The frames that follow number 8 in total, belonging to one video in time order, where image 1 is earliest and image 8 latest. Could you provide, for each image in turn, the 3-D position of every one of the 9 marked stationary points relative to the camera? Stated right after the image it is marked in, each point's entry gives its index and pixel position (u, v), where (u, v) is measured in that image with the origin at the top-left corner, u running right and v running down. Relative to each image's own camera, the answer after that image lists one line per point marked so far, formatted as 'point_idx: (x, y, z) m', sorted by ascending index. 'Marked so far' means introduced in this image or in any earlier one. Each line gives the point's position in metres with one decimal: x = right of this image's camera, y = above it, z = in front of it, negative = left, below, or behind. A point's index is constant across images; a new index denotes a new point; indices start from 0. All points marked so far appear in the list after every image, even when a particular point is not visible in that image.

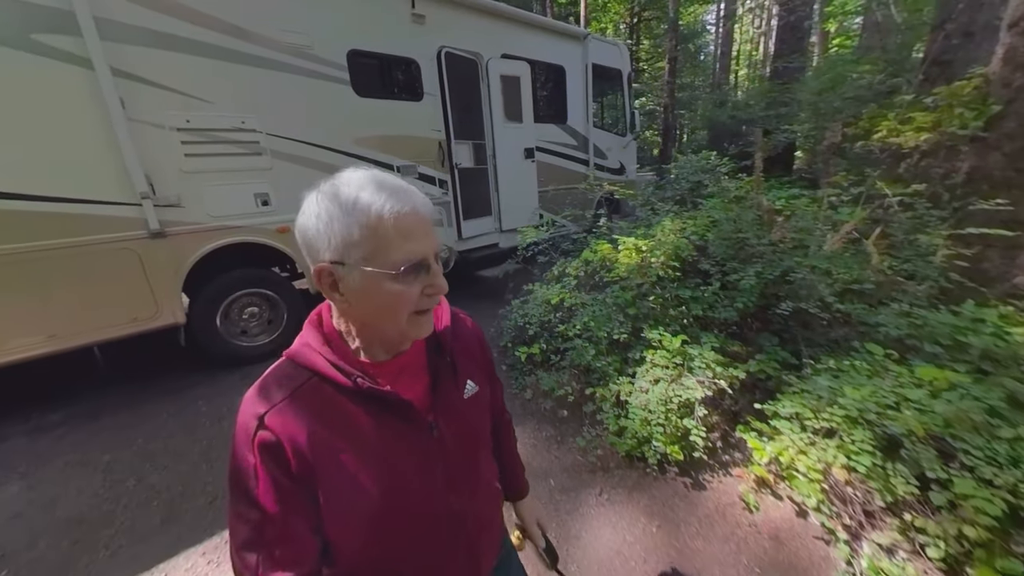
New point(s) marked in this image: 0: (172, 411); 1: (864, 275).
0: (-3.2, -1.2, +3.4) m
1: (+2.9, +0.1, +3.0) m
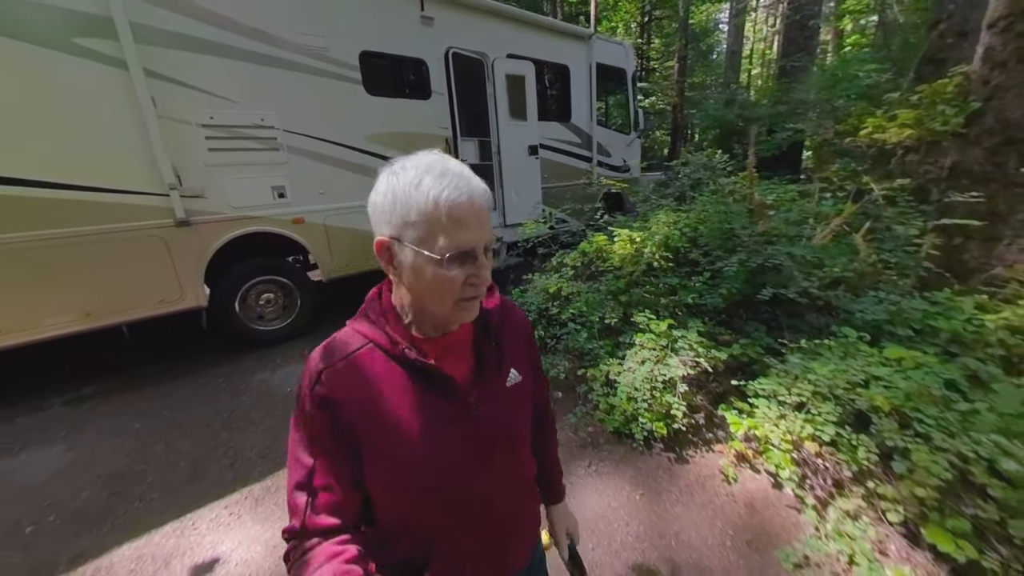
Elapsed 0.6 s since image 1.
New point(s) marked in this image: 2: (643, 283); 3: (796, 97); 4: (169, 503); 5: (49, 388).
0: (-3.2, -1.0, +3.7) m
1: (+2.9, +0.2, +3.1) m
2: (+1.2, 0.0, +3.4) m
3: (+6.1, +4.0, +7.7) m
4: (-2.4, -1.5, +2.5) m
5: (-4.6, -1.0, +3.6) m
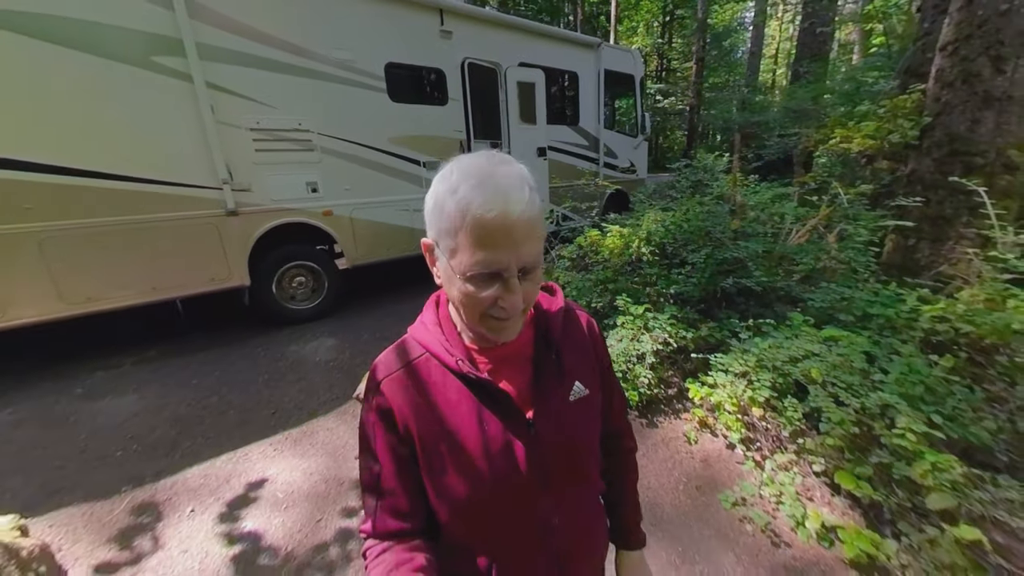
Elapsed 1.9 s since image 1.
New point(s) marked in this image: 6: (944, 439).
0: (-3.2, -0.8, +4.3) m
1: (+2.8, +0.3, +3.5) m
2: (+1.3, +0.2, +3.9) m
3: (+6.3, +4.0, +7.9) m
4: (-2.4, -1.3, +3.1) m
5: (-4.6, -0.7, +4.3) m
6: (+2.6, -0.9, +2.2) m
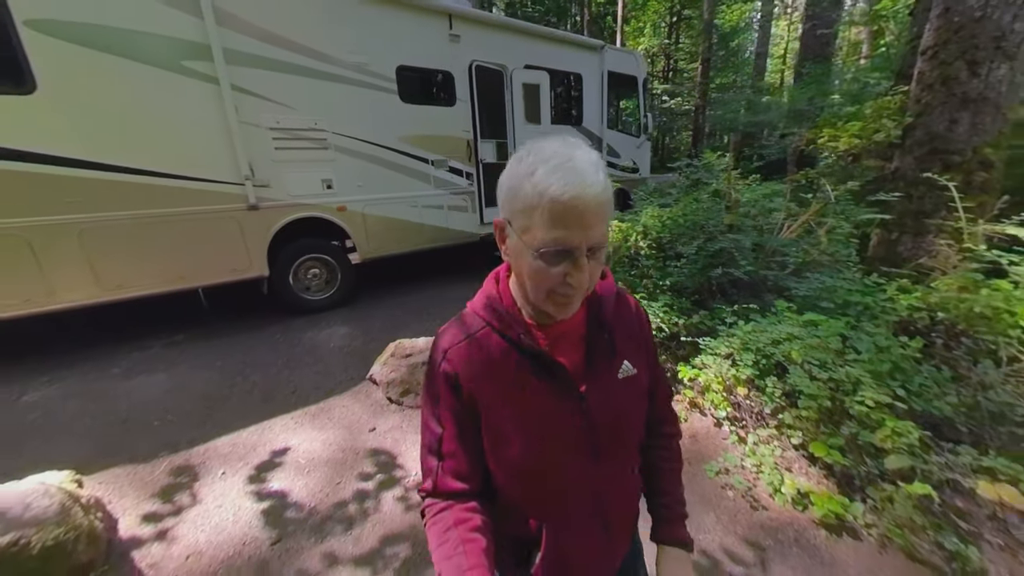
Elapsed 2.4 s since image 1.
0: (-3.2, -0.7, +4.6) m
1: (+2.9, +0.3, +3.7) m
2: (+1.3, +0.3, +4.1) m
3: (+6.4, +4.1, +8.1) m
4: (-2.4, -1.2, +3.4) m
5: (-4.6, -0.6, +4.6) m
6: (+2.6, -0.8, +2.4) m
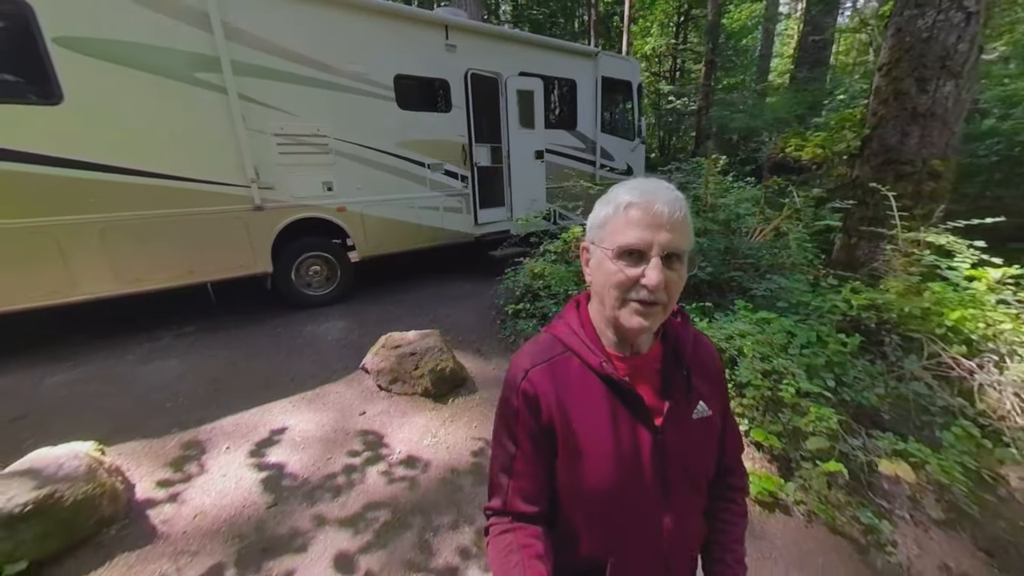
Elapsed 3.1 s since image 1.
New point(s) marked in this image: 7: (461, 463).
0: (-3.4, -0.6, +4.9) m
1: (+2.7, +0.3, +3.9) m
2: (+1.1, +0.3, +4.4) m
3: (+6.4, +4.1, +8.3) m
4: (-2.6, -1.1, +3.7) m
5: (-4.8, -0.5, +4.9) m
6: (+2.3, -0.8, +2.6) m
7: (-0.4, -1.4, +2.9) m
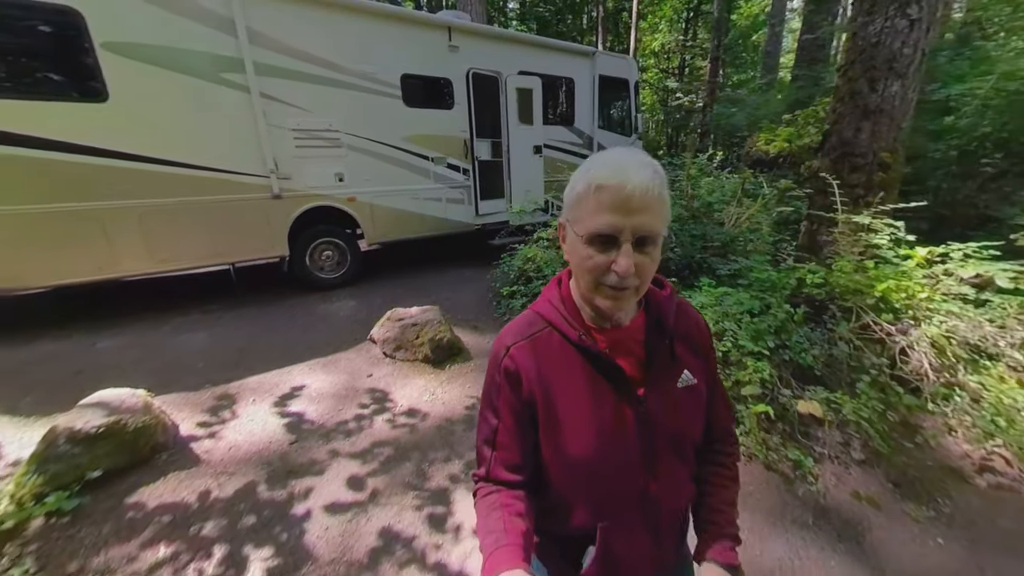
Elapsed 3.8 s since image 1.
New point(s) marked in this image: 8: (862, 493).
0: (-3.4, -0.3, +5.4) m
1: (+2.6, +0.5, +4.3) m
2: (+1.0, +0.5, +4.8) m
3: (+6.4, +4.3, +8.6) m
4: (-2.7, -0.8, +4.2) m
5: (-4.8, -0.2, +5.5) m
6: (+2.2, -0.6, +3.0) m
7: (-0.5, -1.2, +3.4) m
8: (+2.4, -1.4, +2.5) m
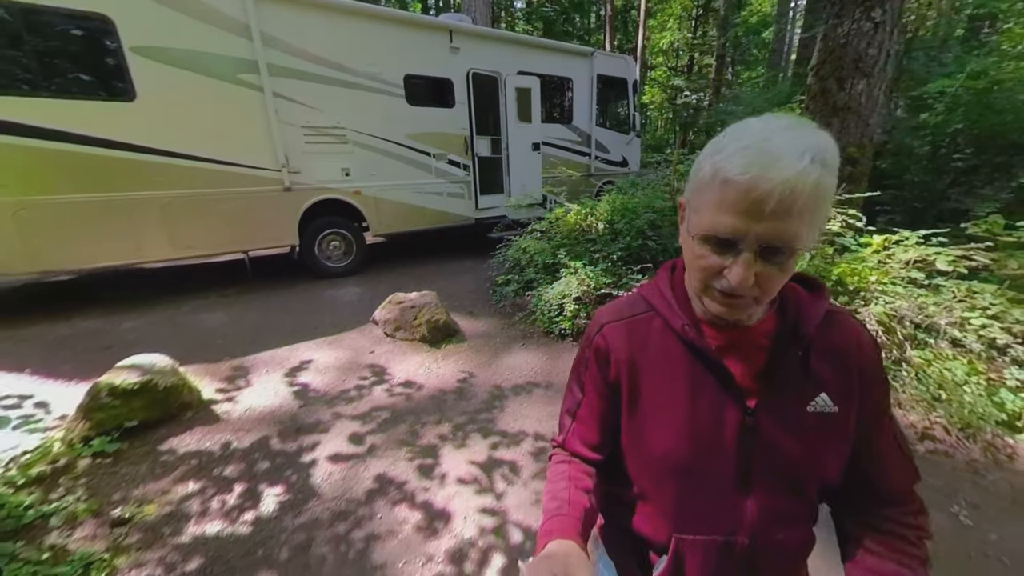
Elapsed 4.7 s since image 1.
0: (-3.5, -0.1, +5.8) m
1: (+2.5, +0.7, +4.6) m
2: (+0.9, +0.7, +5.1) m
3: (+6.4, +4.4, +8.7) m
4: (-2.8, -0.6, +4.6) m
5: (-4.9, 0.0, +5.9) m
6: (+2.1, -0.4, +3.3) m
7: (-0.7, -1.0, +3.7) m
8: (+2.3, -1.3, +2.8) m
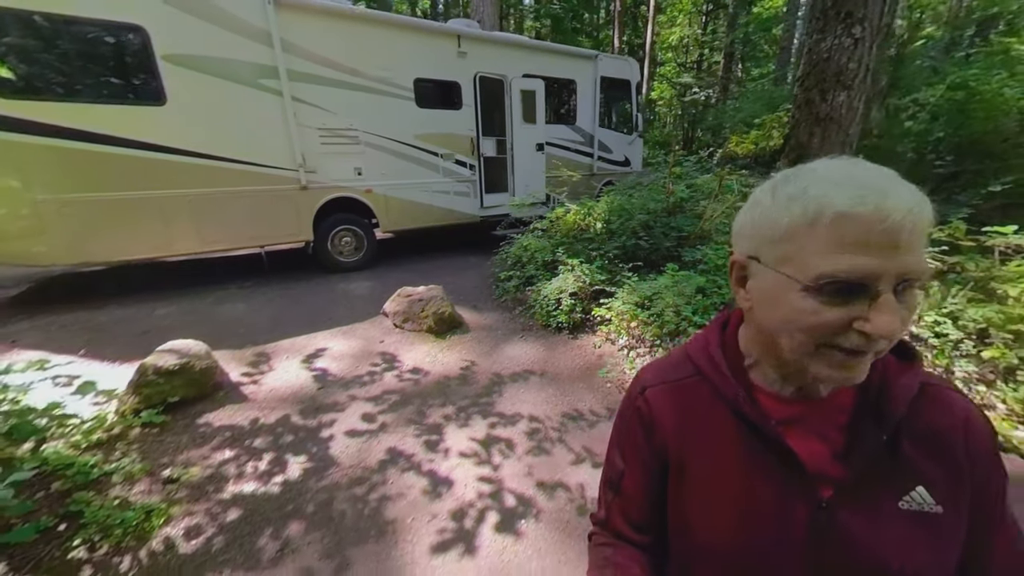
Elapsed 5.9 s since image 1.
0: (-3.5, 0.0, +6.2) m
1: (+2.5, +0.7, +4.8) m
2: (+1.0, +0.7, +5.4) m
3: (+6.5, +4.4, +8.9) m
4: (-2.8, -0.6, +4.9) m
5: (-4.9, +0.1, +6.3) m
6: (+2.1, -0.4, +3.6) m
7: (-0.7, -0.9, +4.1) m
8: (+2.3, -1.3, +3.1) m
